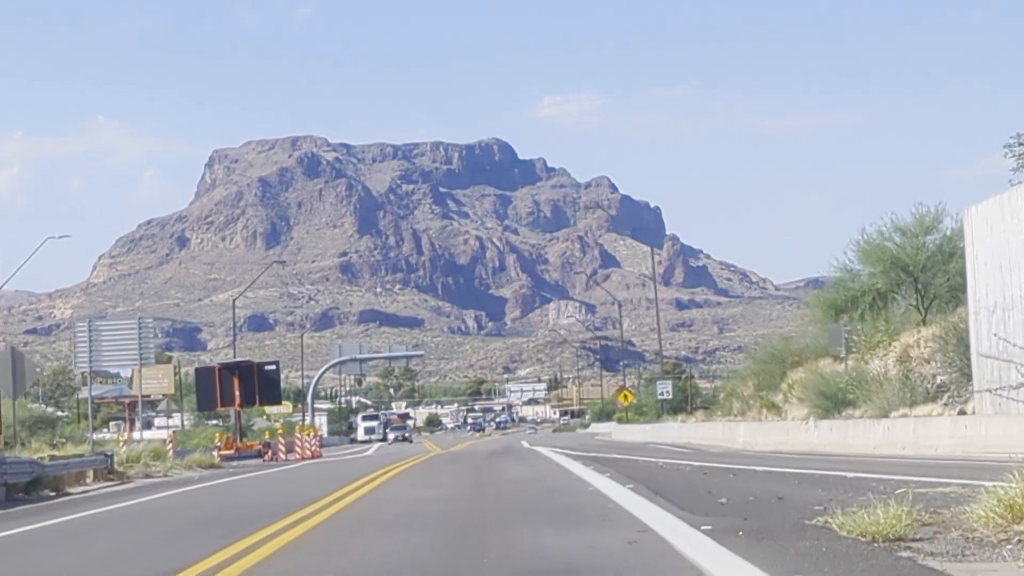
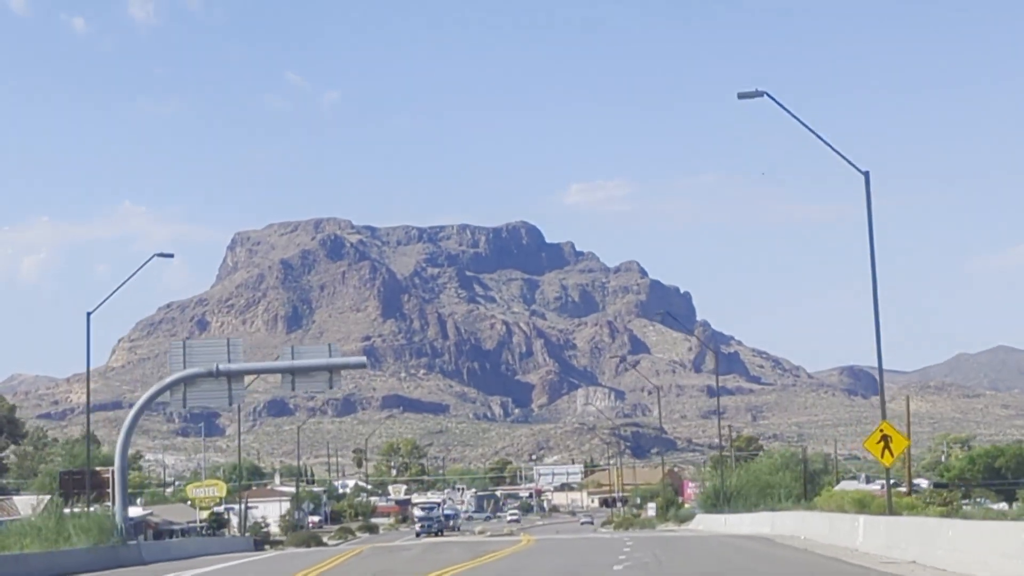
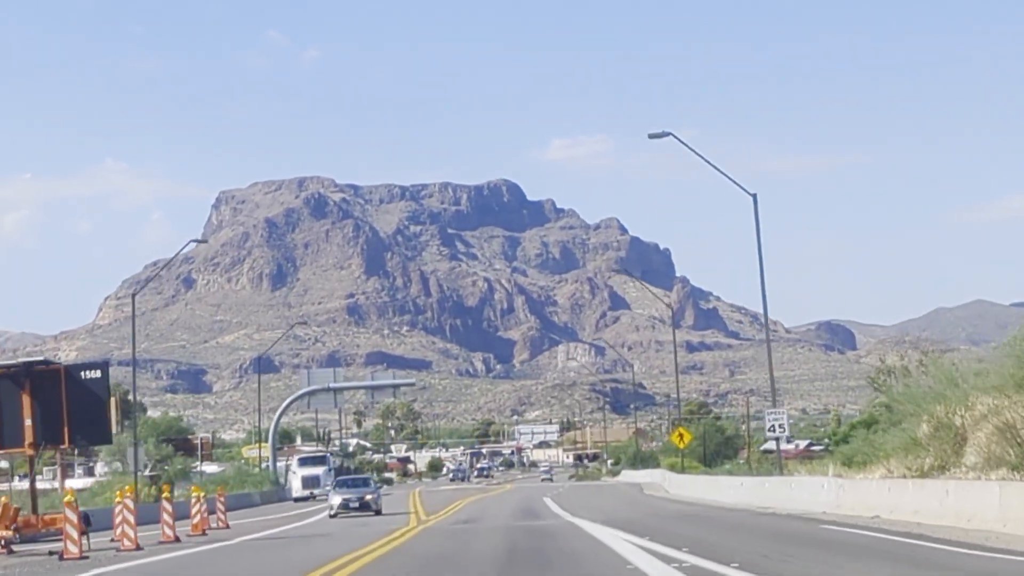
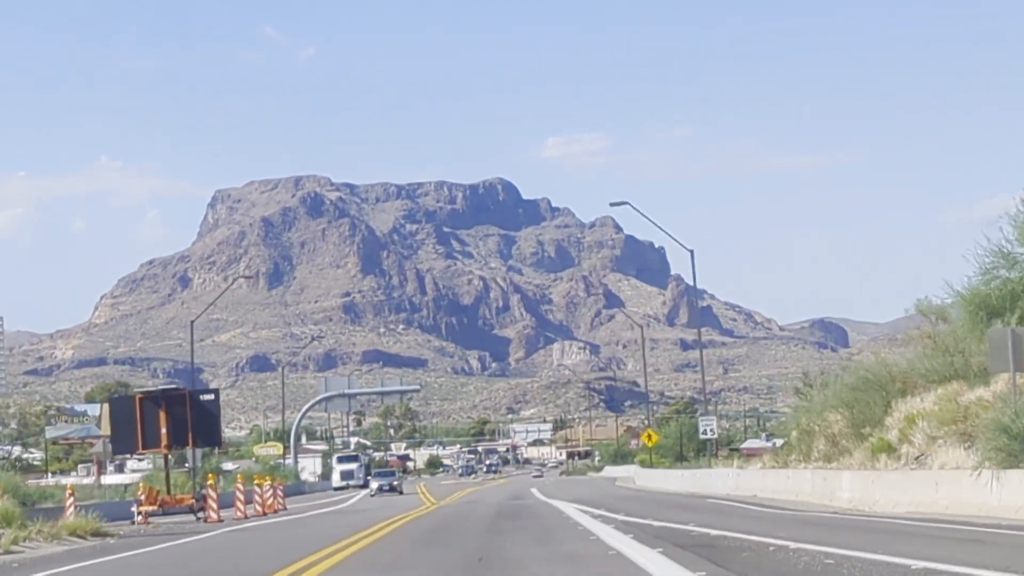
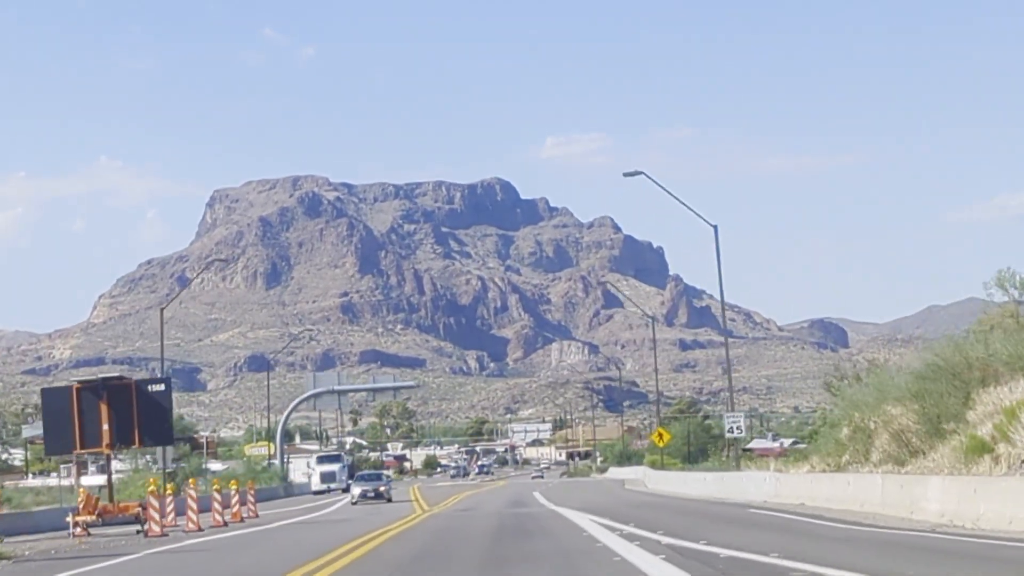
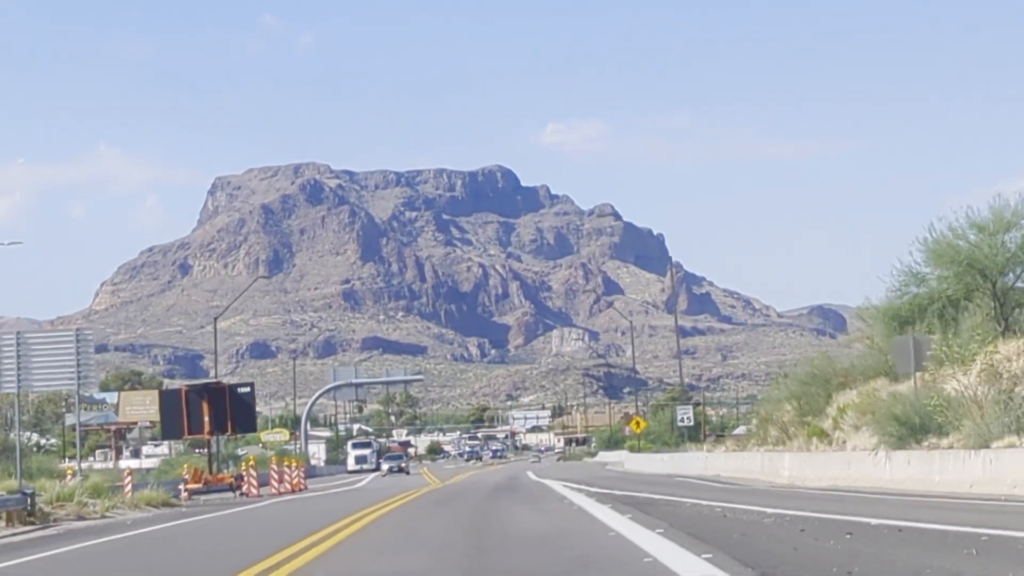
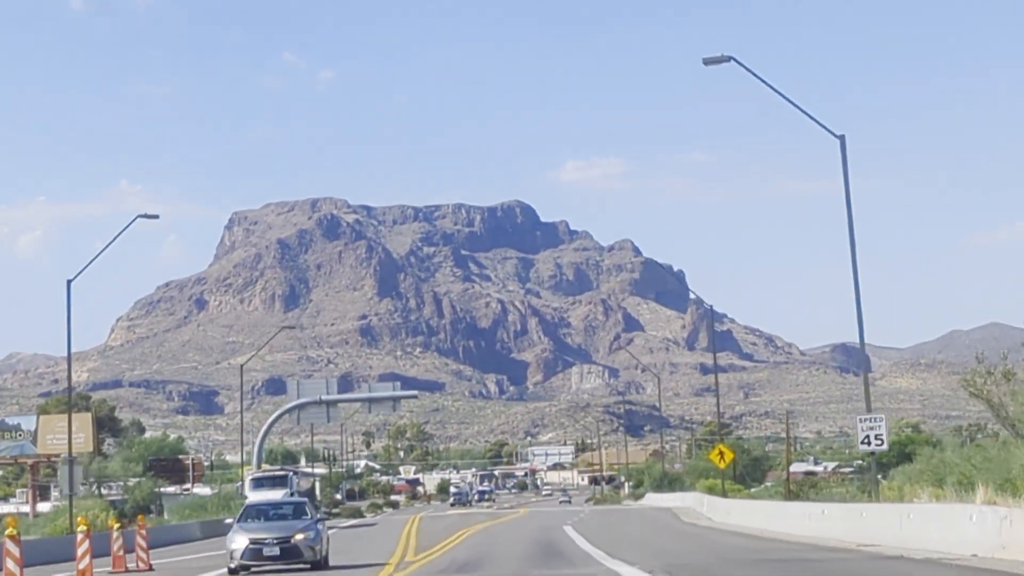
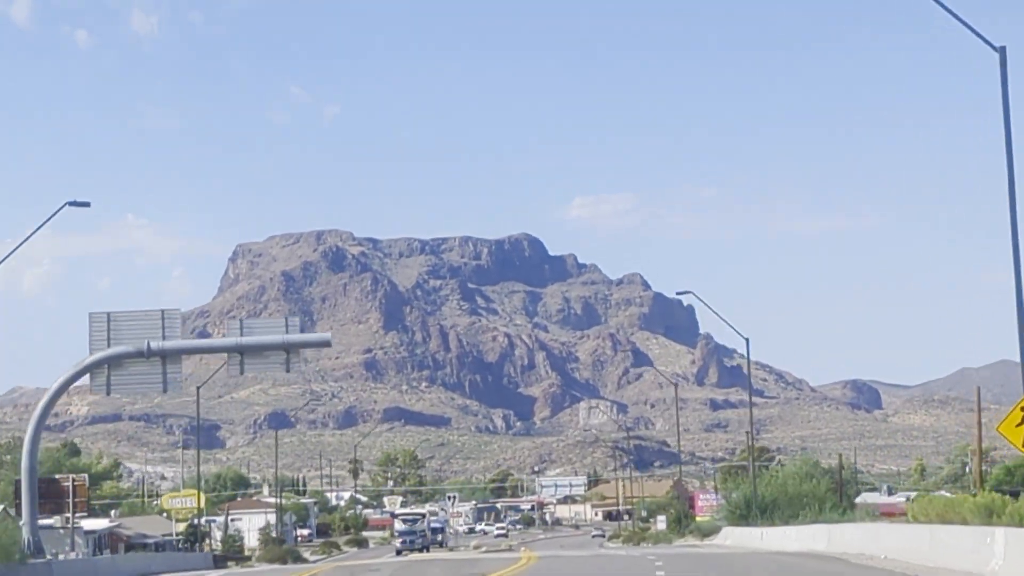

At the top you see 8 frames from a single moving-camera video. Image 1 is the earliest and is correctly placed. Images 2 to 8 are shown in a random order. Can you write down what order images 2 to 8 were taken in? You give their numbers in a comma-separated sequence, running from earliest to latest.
6, 4, 5, 3, 7, 2, 8
